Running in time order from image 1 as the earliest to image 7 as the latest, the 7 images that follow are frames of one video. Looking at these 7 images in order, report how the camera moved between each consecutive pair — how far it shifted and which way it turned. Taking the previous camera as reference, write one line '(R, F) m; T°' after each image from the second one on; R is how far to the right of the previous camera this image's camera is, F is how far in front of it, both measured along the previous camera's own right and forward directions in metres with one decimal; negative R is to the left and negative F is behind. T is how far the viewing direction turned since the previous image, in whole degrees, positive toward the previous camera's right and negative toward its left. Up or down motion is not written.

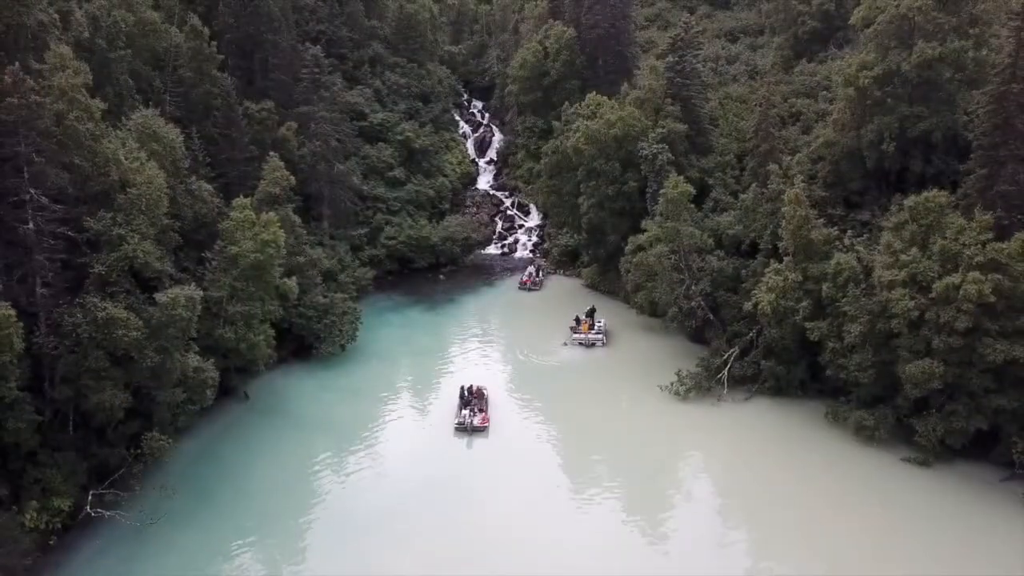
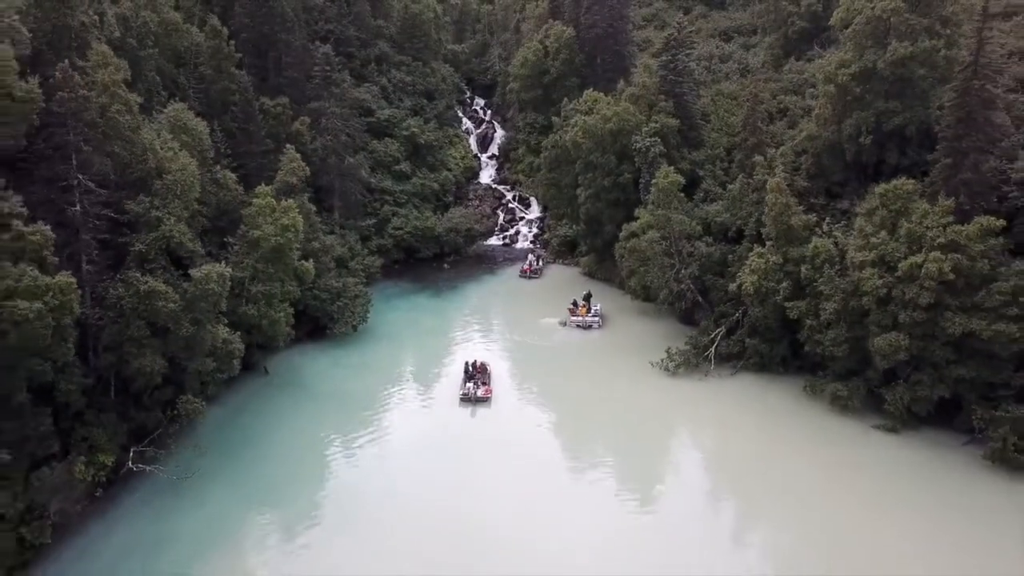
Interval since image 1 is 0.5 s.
(0.0, -1.9) m; 0°
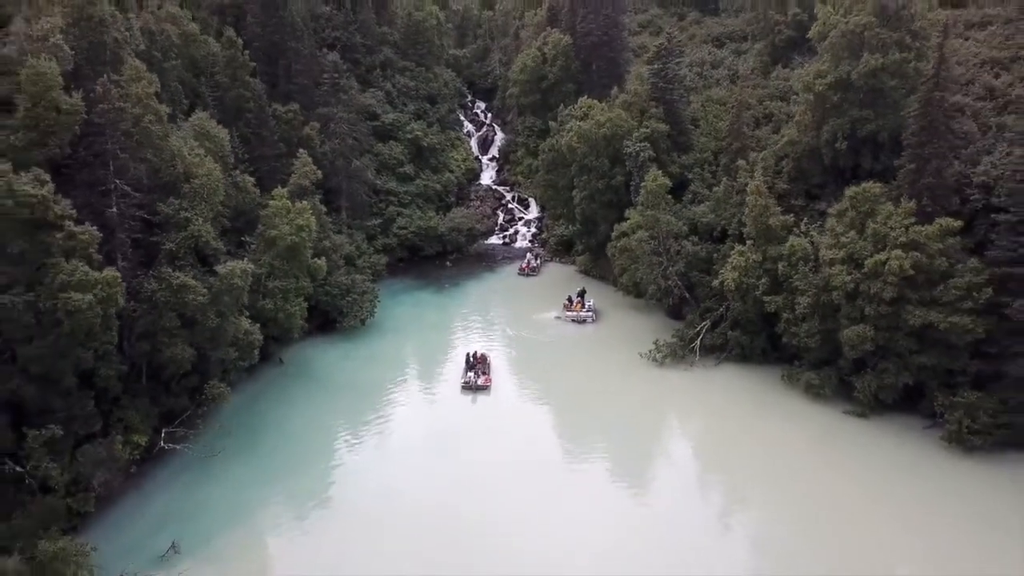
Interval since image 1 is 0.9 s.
(+0.1, -2.0) m; 0°
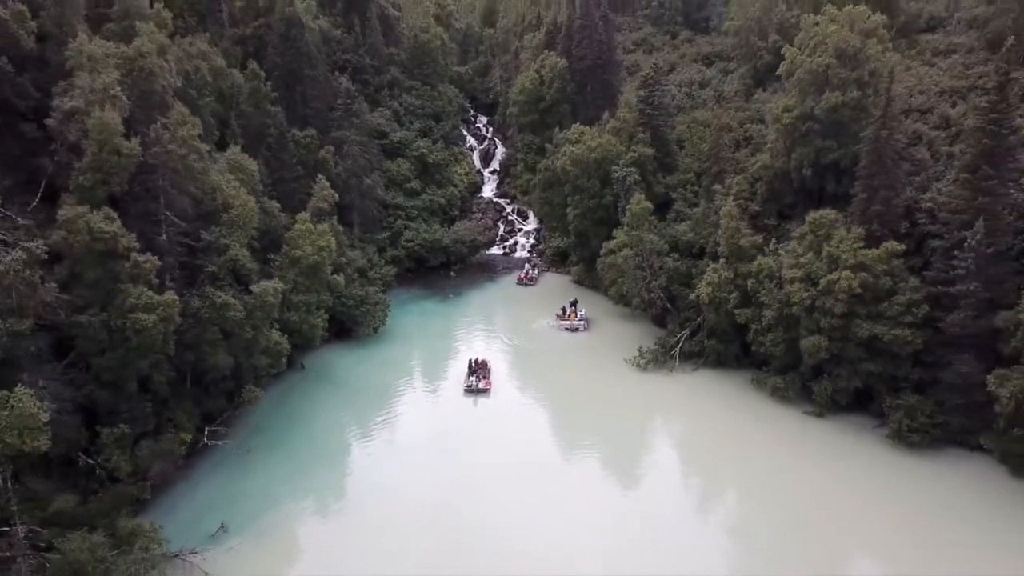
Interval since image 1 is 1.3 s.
(+0.2, -3.3) m; 0°
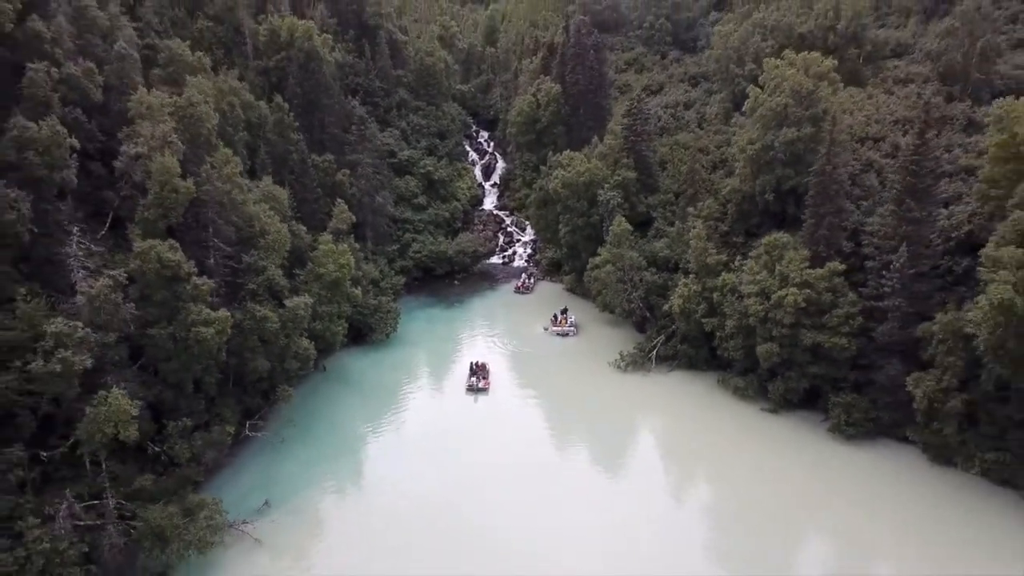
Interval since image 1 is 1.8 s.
(+0.4, -4.5) m; 0°
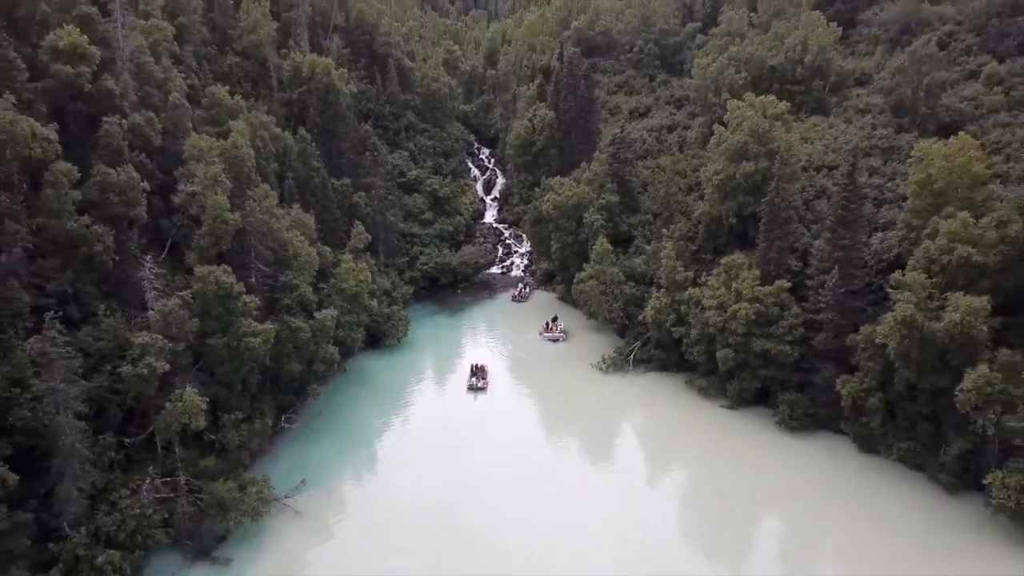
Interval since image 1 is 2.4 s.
(+0.4, -5.6) m; 0°
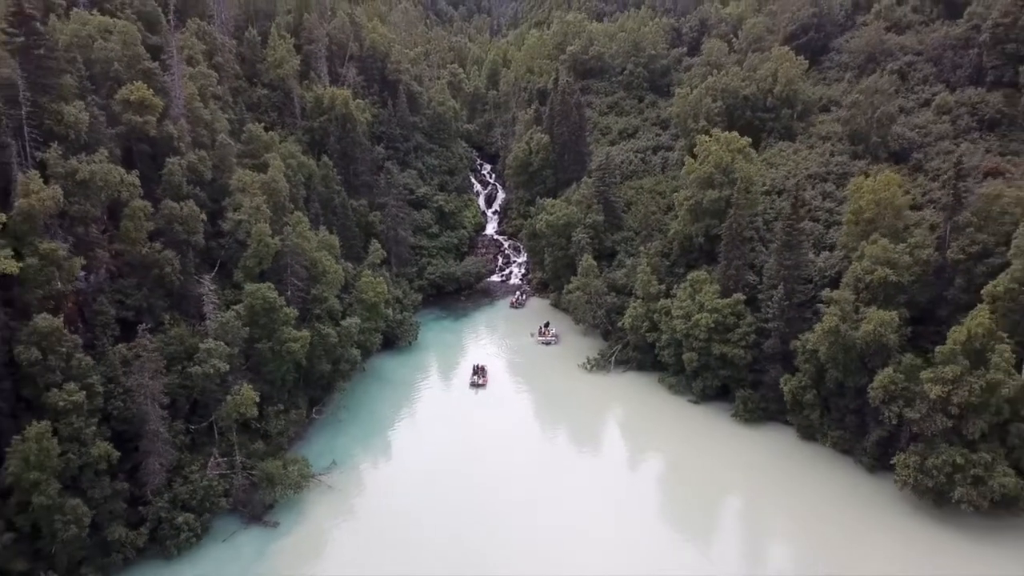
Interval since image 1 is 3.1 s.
(+0.4, -6.5) m; 0°
